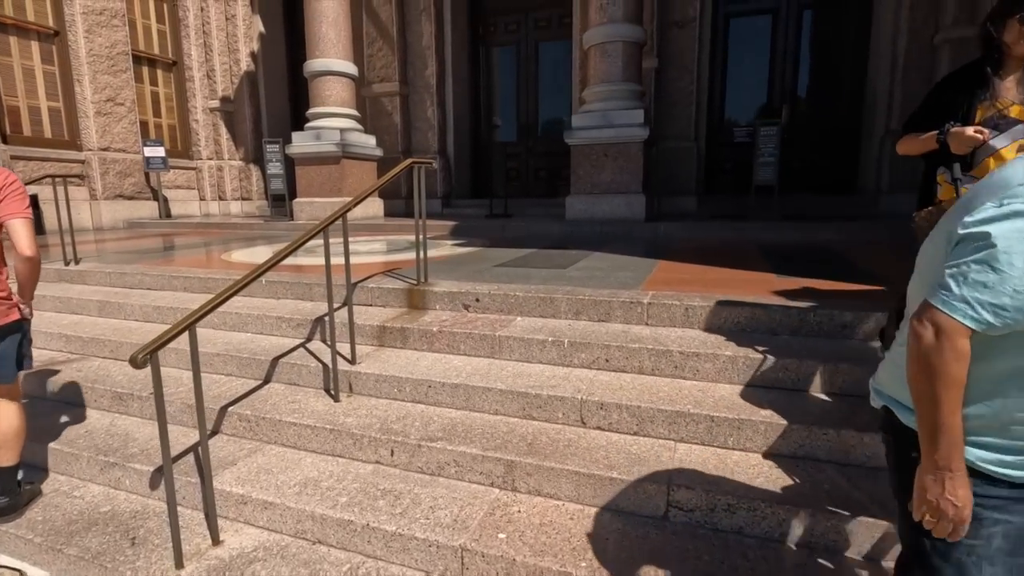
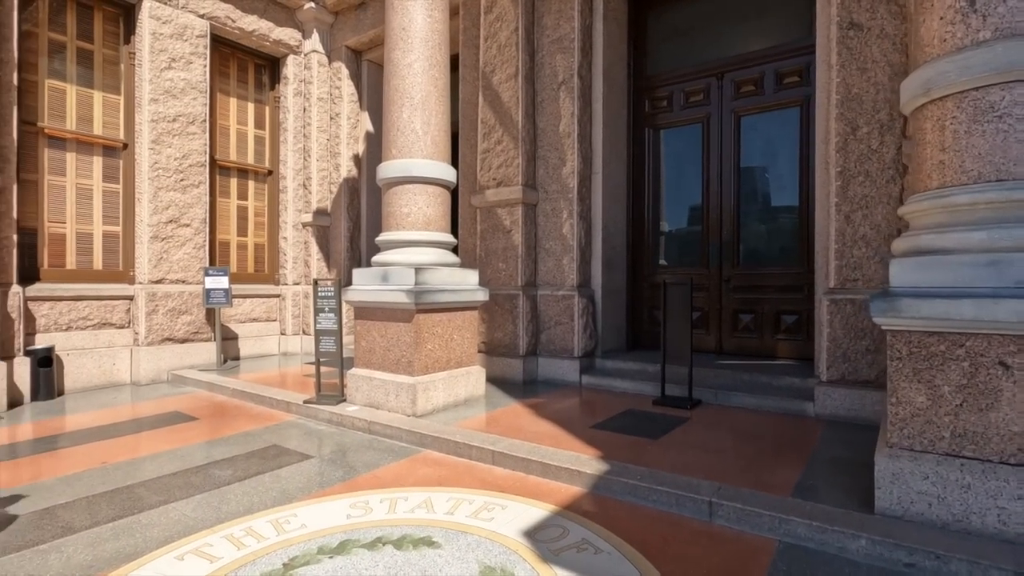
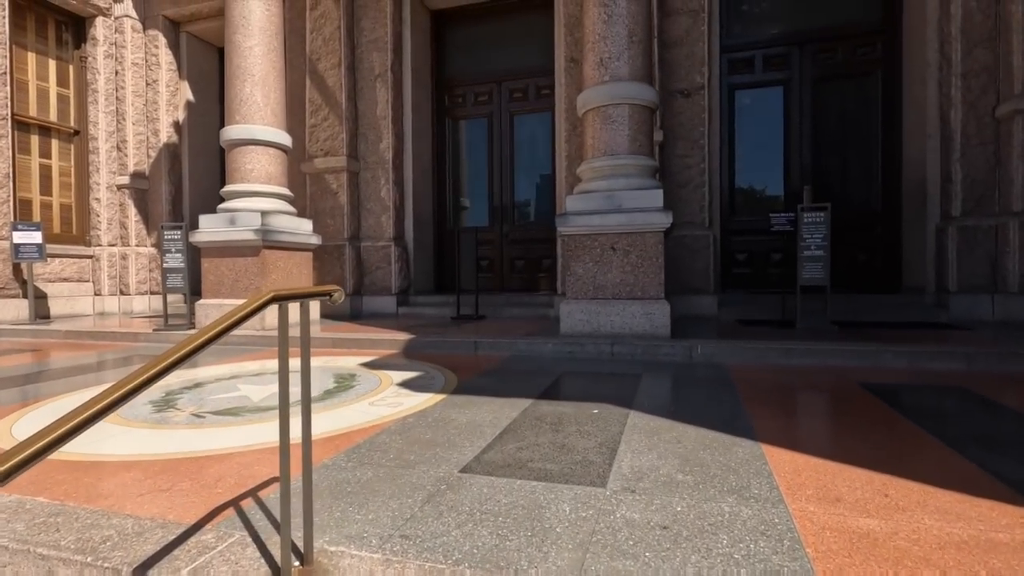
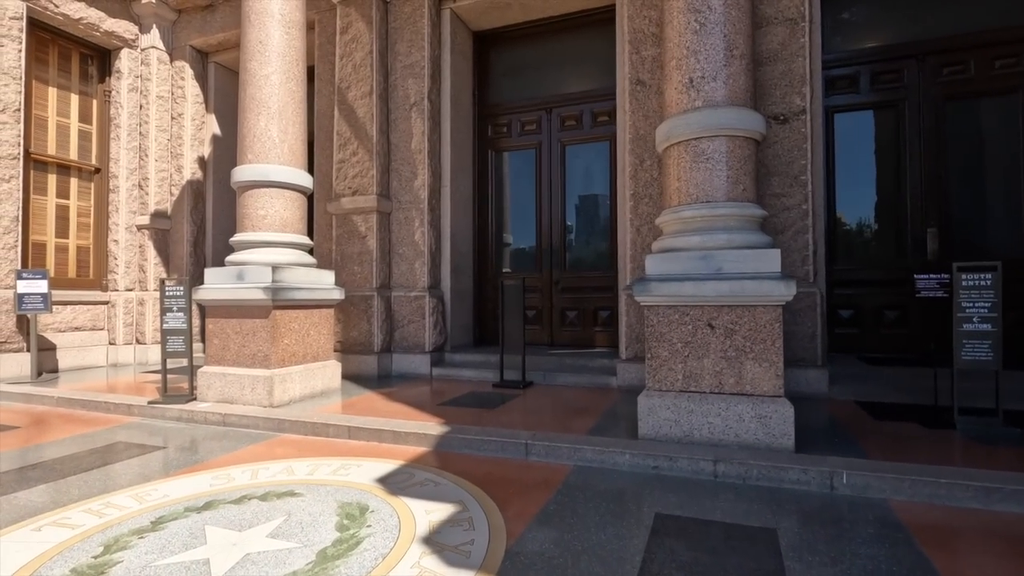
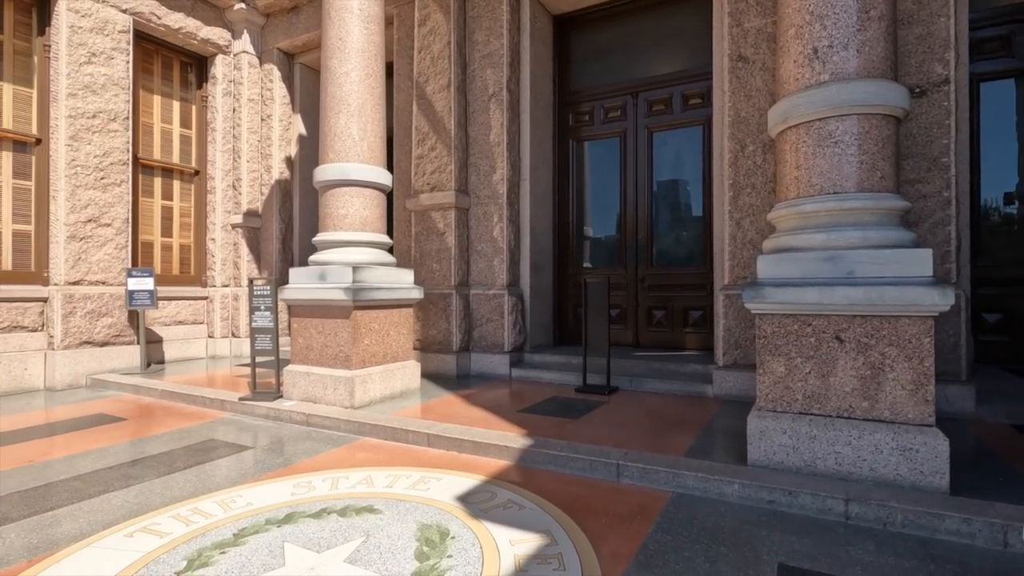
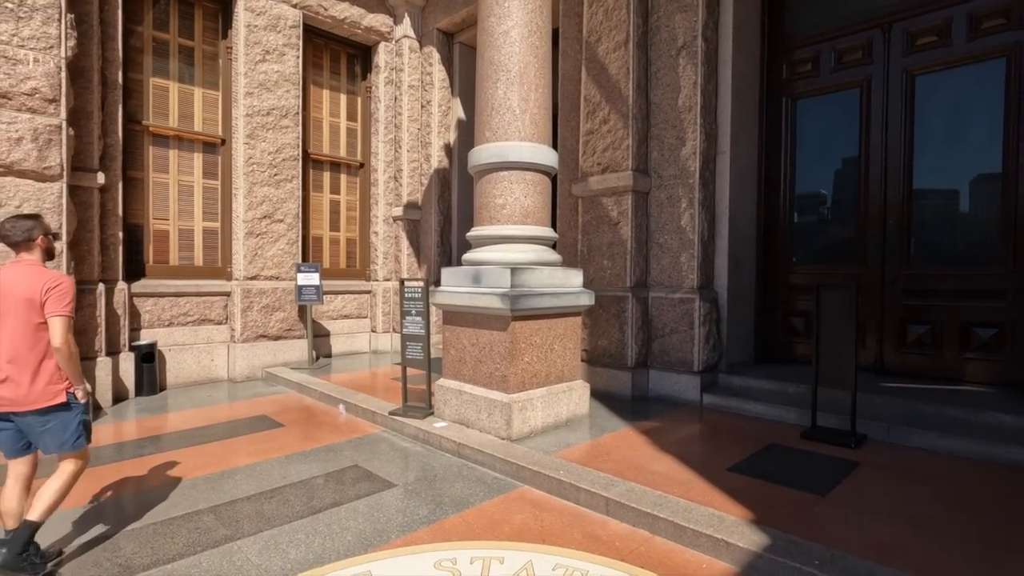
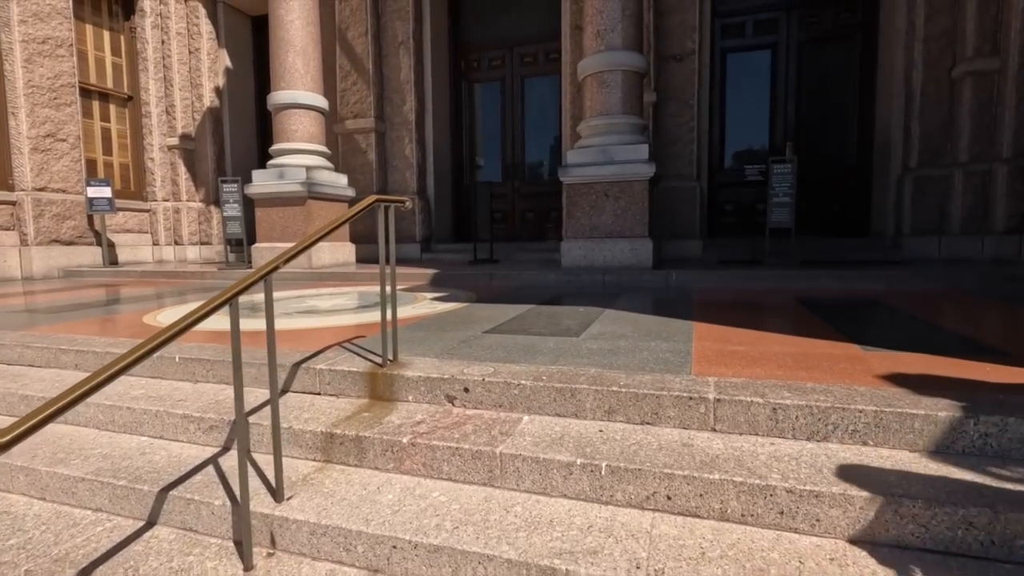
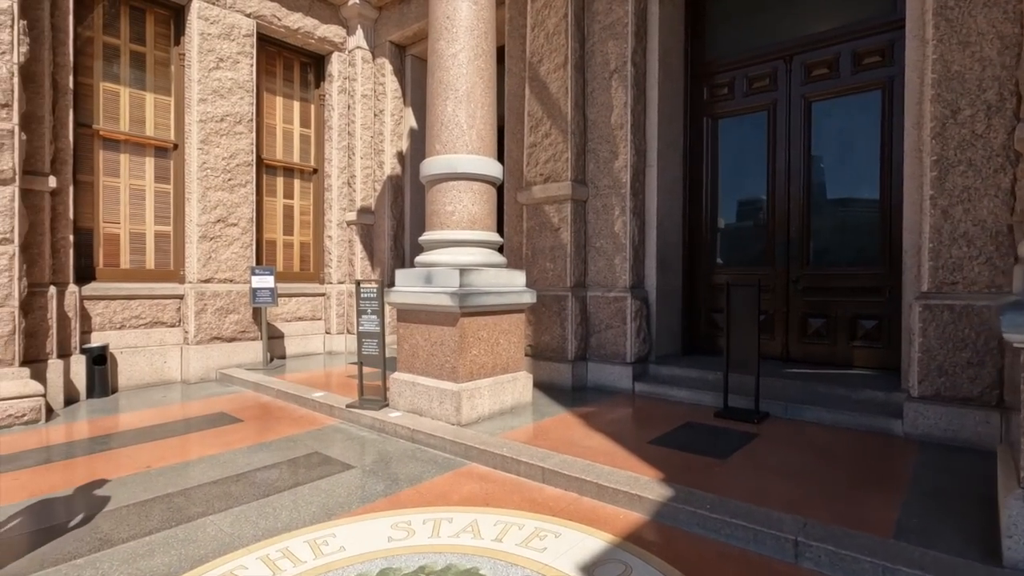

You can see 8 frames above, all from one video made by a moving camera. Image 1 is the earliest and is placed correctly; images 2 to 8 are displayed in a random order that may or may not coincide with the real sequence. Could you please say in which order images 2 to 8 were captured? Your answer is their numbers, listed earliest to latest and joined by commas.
7, 3, 4, 5, 2, 8, 6
